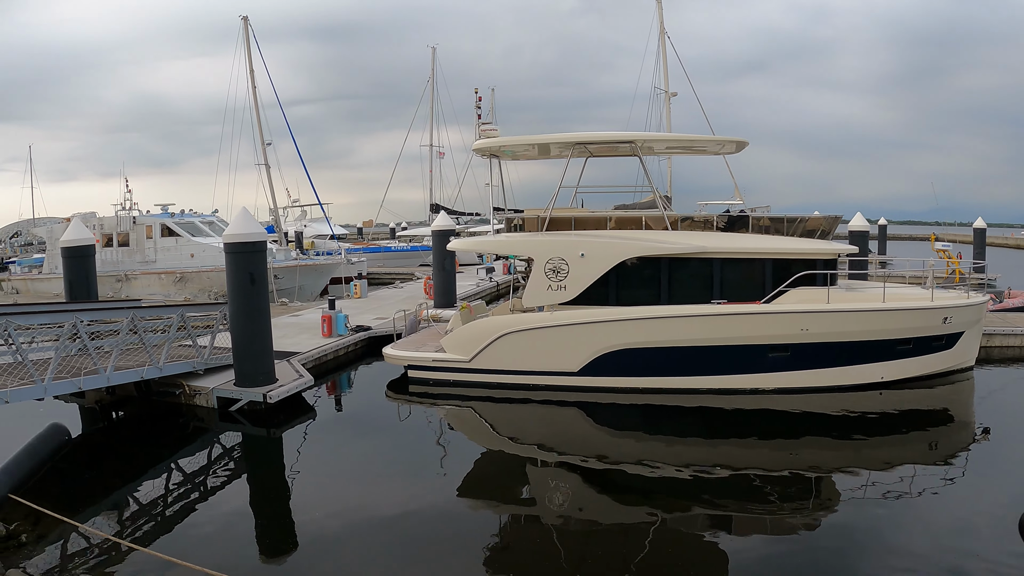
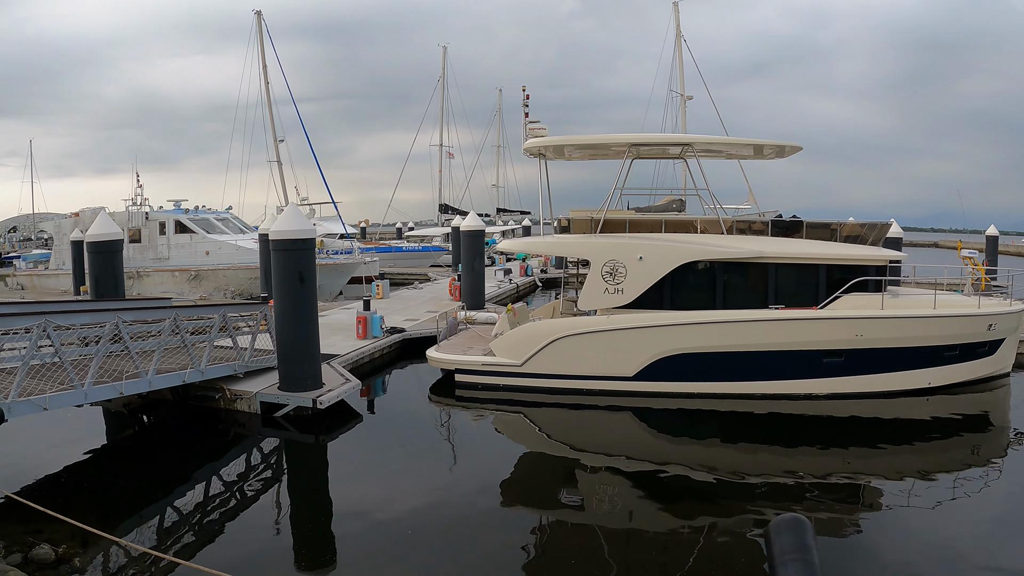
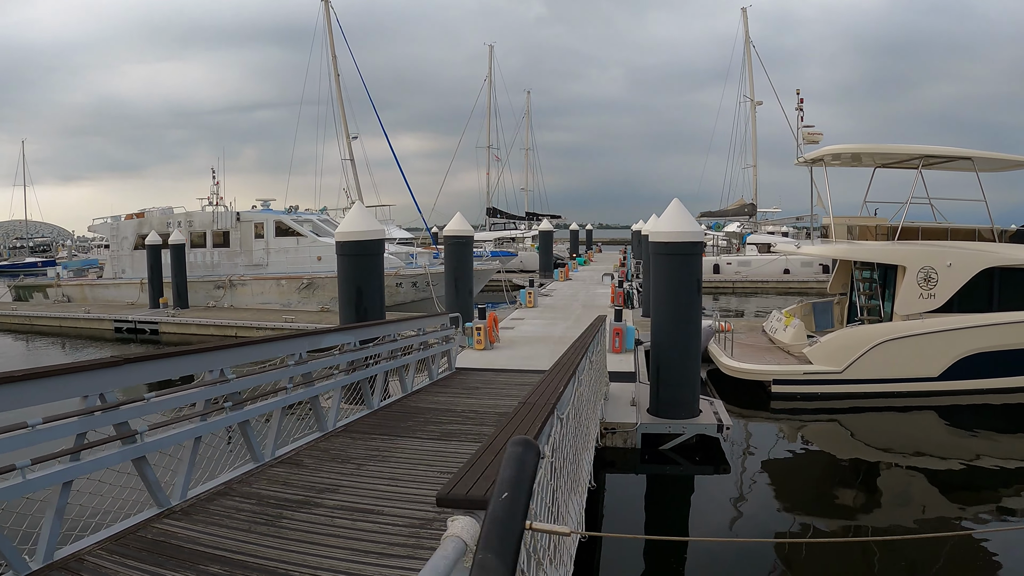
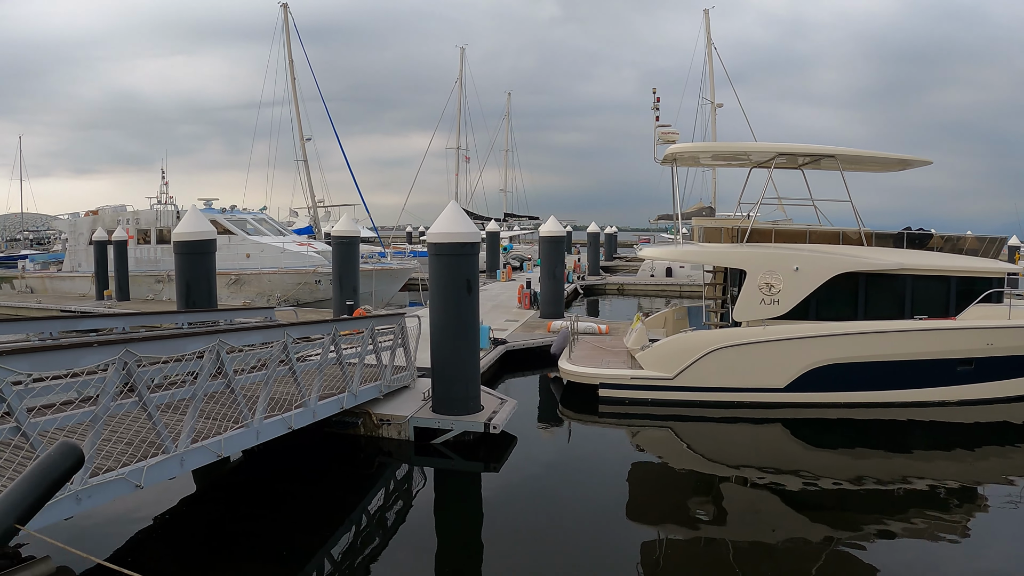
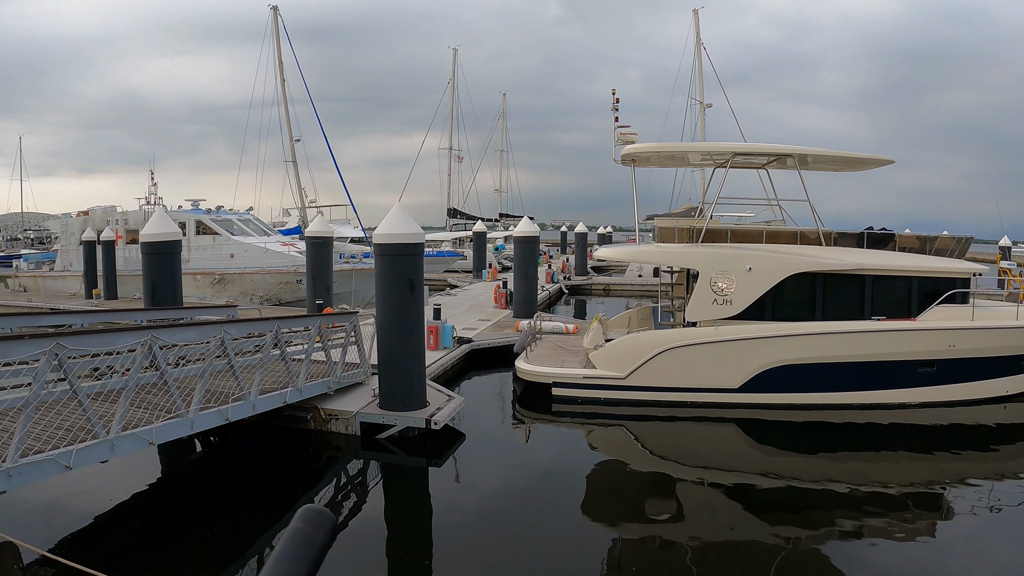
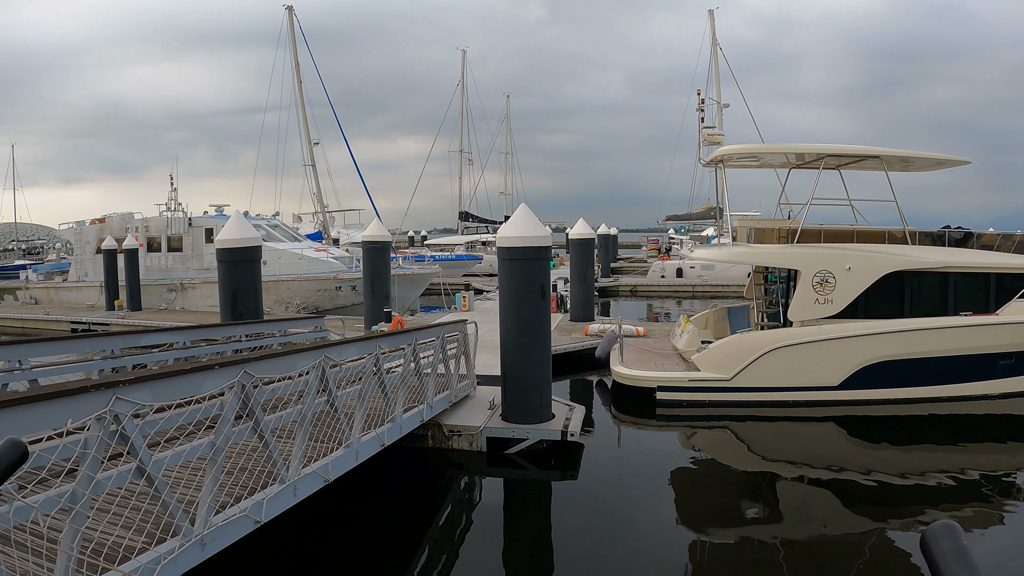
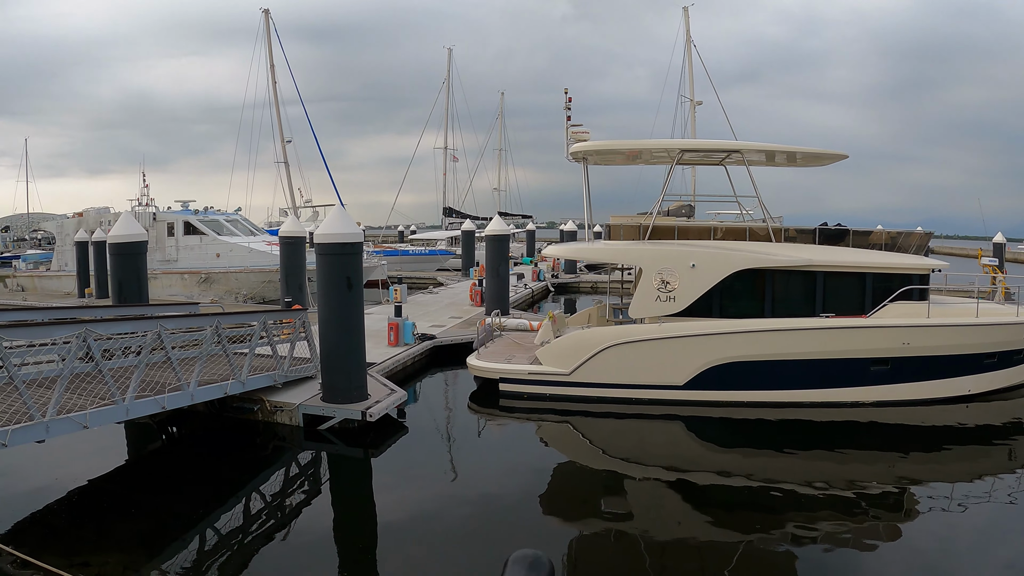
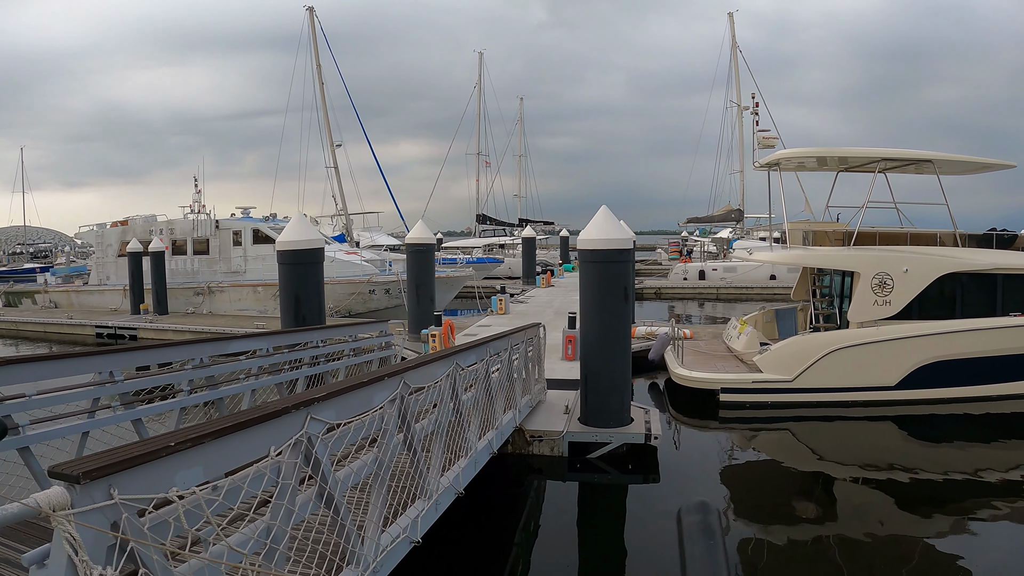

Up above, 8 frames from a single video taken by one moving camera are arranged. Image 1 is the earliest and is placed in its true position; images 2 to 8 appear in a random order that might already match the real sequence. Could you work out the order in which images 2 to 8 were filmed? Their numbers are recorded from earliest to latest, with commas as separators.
2, 7, 5, 4, 6, 8, 3
